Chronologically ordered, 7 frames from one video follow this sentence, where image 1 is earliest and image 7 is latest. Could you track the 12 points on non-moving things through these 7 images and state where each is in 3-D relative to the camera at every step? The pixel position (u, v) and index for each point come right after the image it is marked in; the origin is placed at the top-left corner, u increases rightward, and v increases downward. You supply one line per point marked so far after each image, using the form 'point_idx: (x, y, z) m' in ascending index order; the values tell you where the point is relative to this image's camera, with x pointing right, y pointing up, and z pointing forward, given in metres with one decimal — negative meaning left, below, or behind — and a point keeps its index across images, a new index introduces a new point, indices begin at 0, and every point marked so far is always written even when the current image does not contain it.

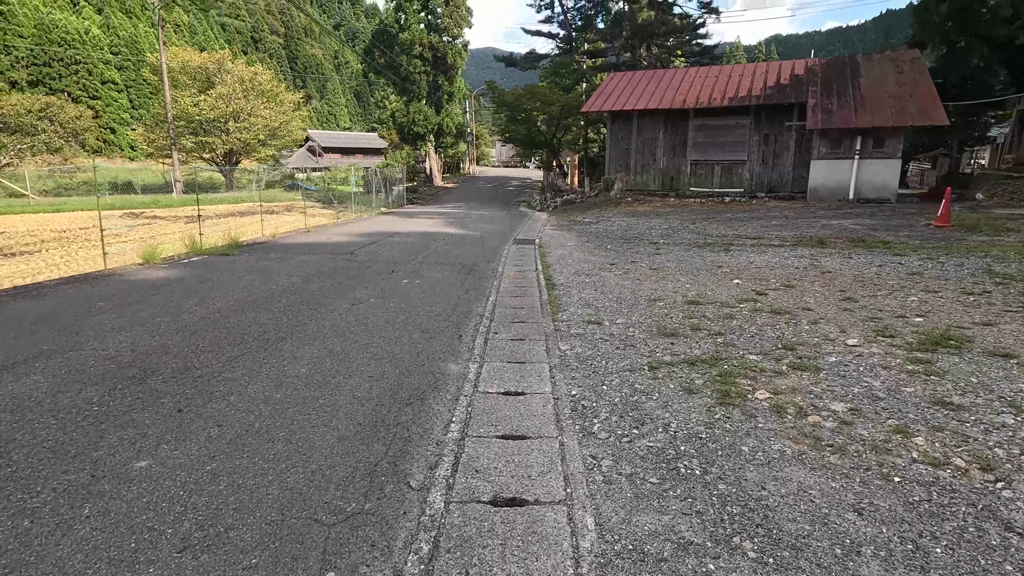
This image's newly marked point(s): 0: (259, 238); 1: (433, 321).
0: (-5.0, +0.9, +10.6) m
1: (-0.6, -0.3, +4.4) m
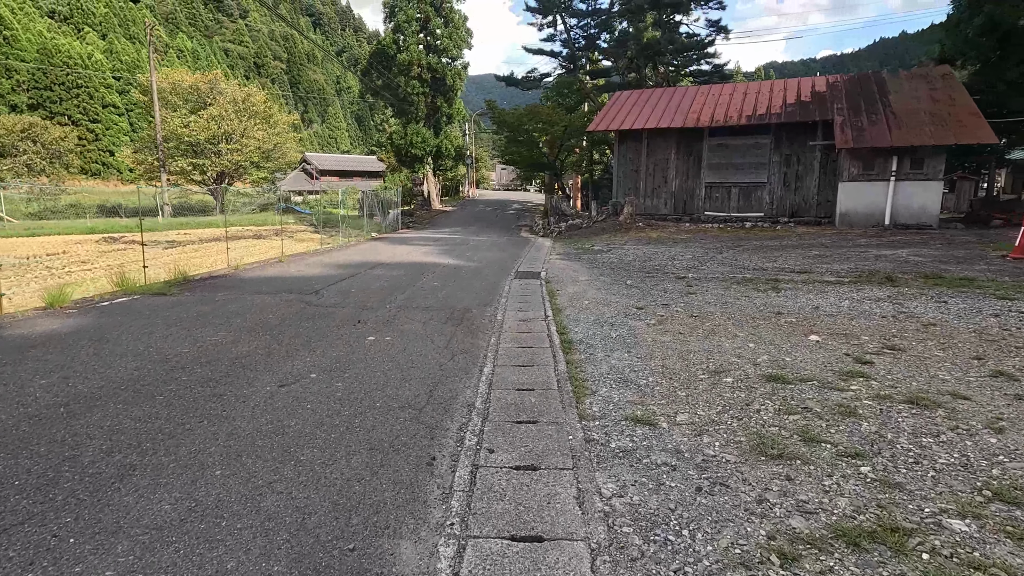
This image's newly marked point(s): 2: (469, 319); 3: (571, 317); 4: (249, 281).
0: (-5.0, +0.2, +9.0) m
1: (-0.6, -0.7, +2.8) m
2: (-0.4, -0.3, +5.5) m
3: (+0.6, -0.3, +5.8) m
4: (-3.9, +0.1, +7.9) m
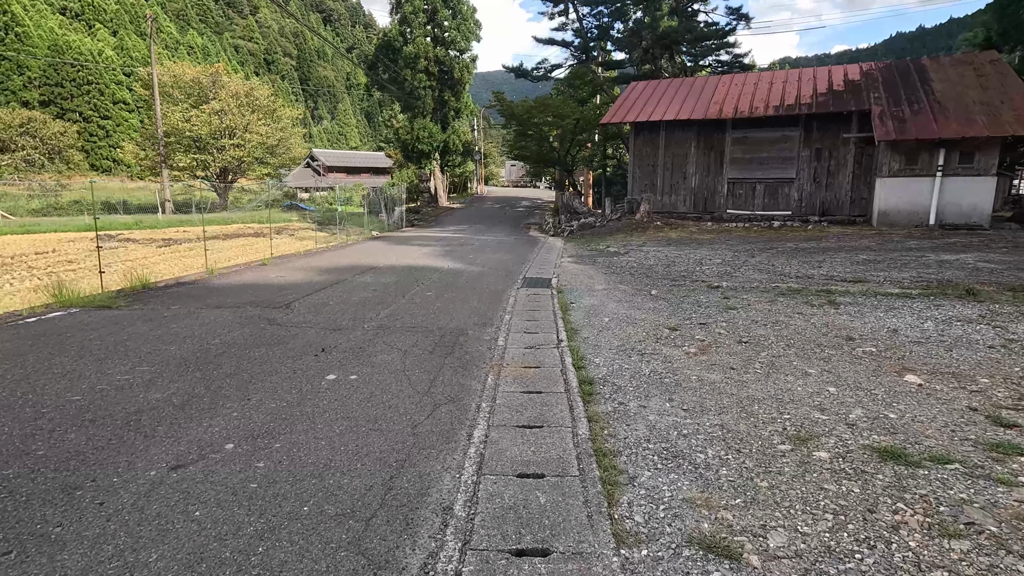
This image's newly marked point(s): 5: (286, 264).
0: (-4.9, +0.1, +8.0) m
1: (-0.6, -0.9, +1.8) m
2: (-0.4, -0.5, +4.4) m
3: (+0.7, -0.5, +4.7) m
4: (-3.8, 0.0, +6.8) m
5: (-4.1, +0.4, +9.6) m
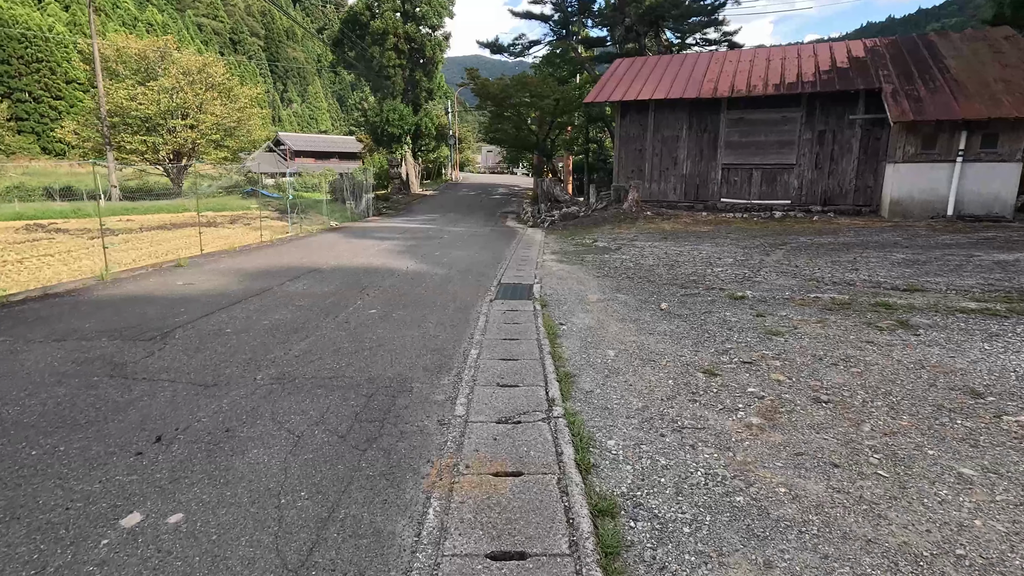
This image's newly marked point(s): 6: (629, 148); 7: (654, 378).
0: (-5.2, 0.0, +6.2) m
1: (-0.7, -1.2, +0.2) m
2: (-0.6, -0.7, +2.8) m
3: (+0.5, -0.7, +3.1) m
4: (-4.1, -0.2, +5.1) m
5: (-4.5, +0.3, +7.8) m
6: (+3.5, +4.2, +15.9) m
7: (+0.9, -0.6, +3.5) m
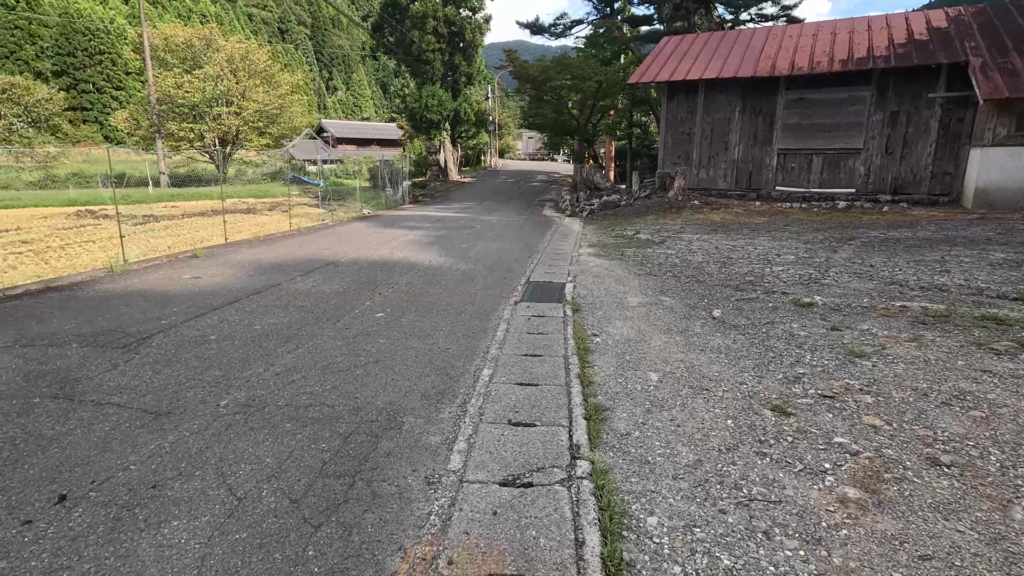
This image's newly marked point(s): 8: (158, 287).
0: (-4.9, +0.1, +5.9) m
1: (-0.9, -1.3, -0.4) m
2: (-0.6, -0.8, +2.2) m
3: (+0.5, -0.7, +2.4) m
4: (-3.9, -0.2, +4.7) m
5: (-4.1, +0.4, +7.5) m
6: (+4.6, +4.3, +14.9) m
7: (+1.0, -0.7, +2.8) m
8: (-3.7, 0.0, +5.6) m
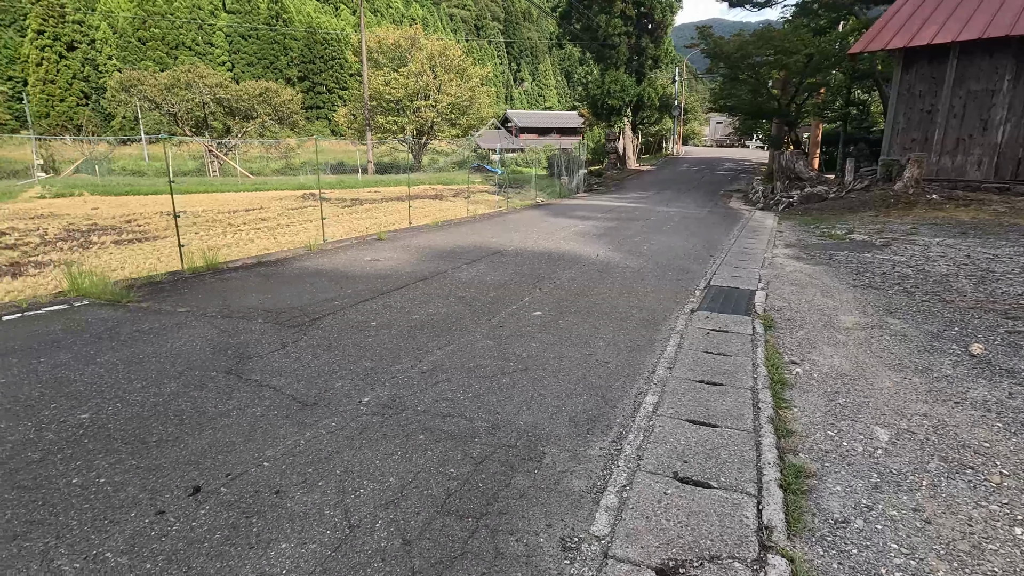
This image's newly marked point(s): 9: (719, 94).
0: (-3.0, +0.4, +6.7) m
1: (-1.2, -1.3, -0.6) m
2: (0.0, -0.8, +1.8) m
3: (+1.1, -0.8, +1.7) m
4: (-2.4, +0.1, +5.2) m
5: (-1.7, +0.7, +7.9) m
6: (+9.1, +4.0, +12.1) m
7: (+1.7, -0.8, +1.9) m
8: (-1.9, +0.2, +6.1) m
9: (+7.0, +6.5, +18.0) m
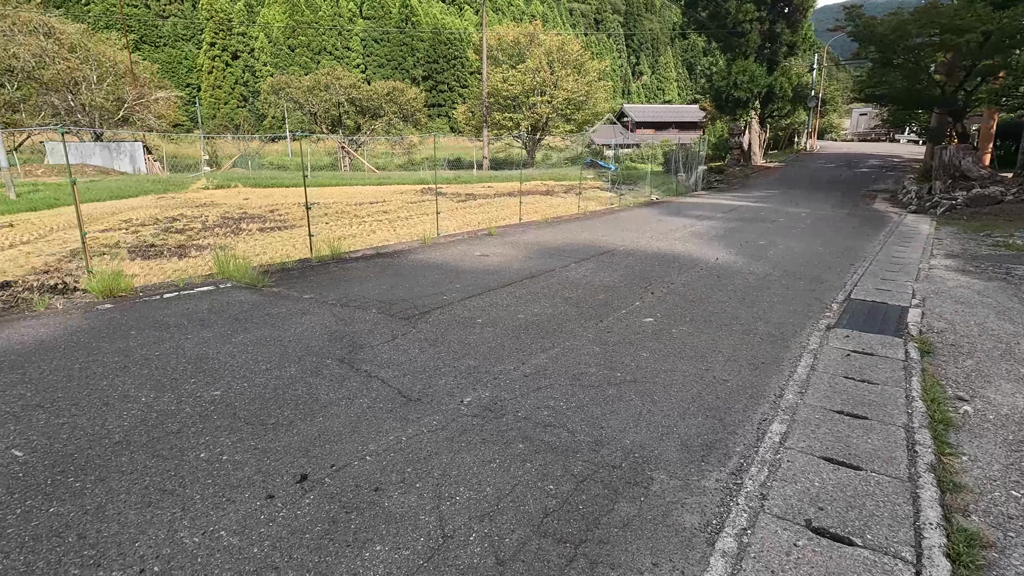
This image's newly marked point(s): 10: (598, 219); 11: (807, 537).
0: (-1.6, +0.5, +7.0) m
1: (-1.3, -1.3, -0.4) m
2: (+0.3, -0.8, +1.7) m
3: (+1.3, -0.9, +1.3) m
4: (-1.3, +0.2, +5.4) m
5: (-0.1, +0.7, +7.9) m
6: (+11.5, +3.6, +9.9) m
7: (+2.0, -0.9, +1.4) m
8: (-0.7, +0.3, +6.2) m
9: (+10.7, +6.2, +16.1) m
10: (+1.7, +1.5, +11.2) m
11: (+0.9, -0.8, +1.7) m
